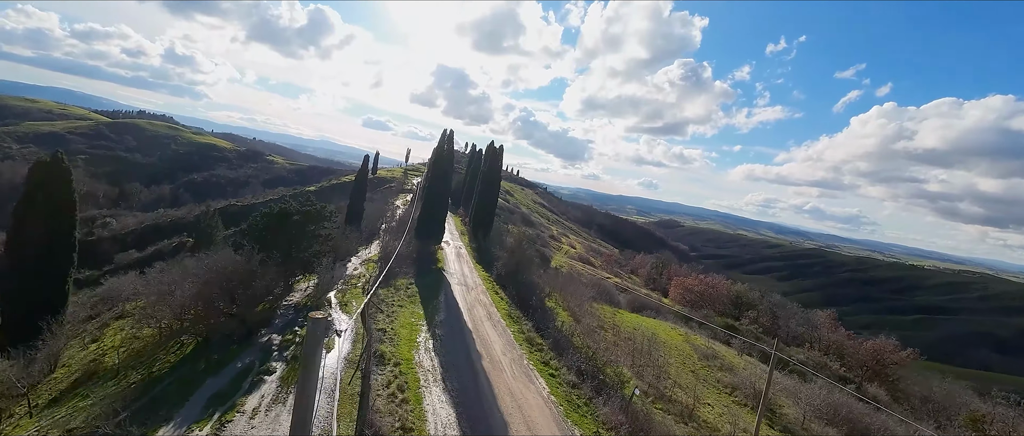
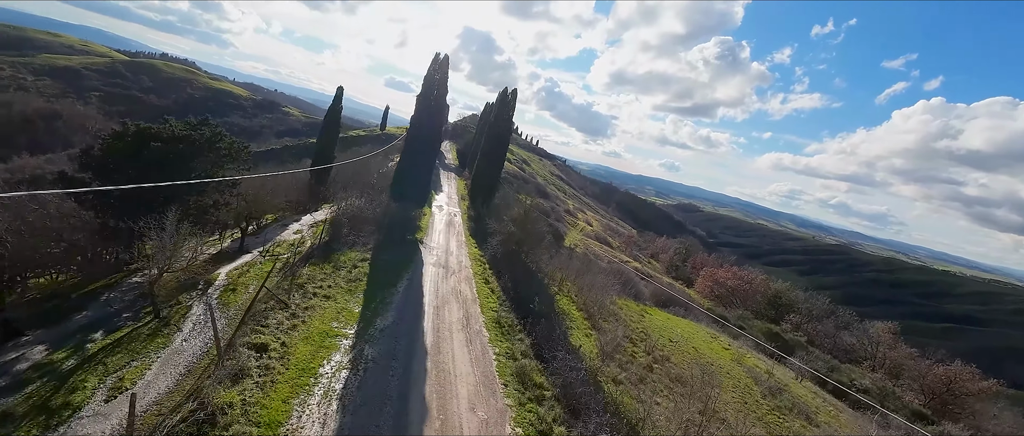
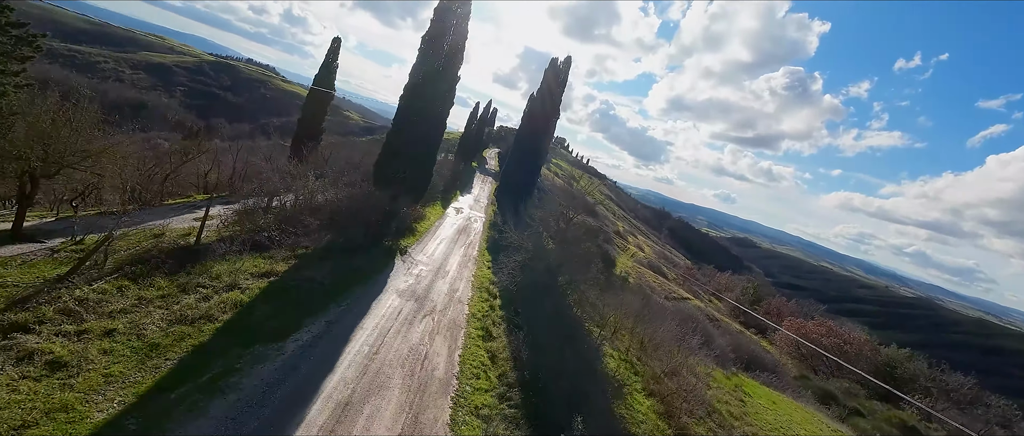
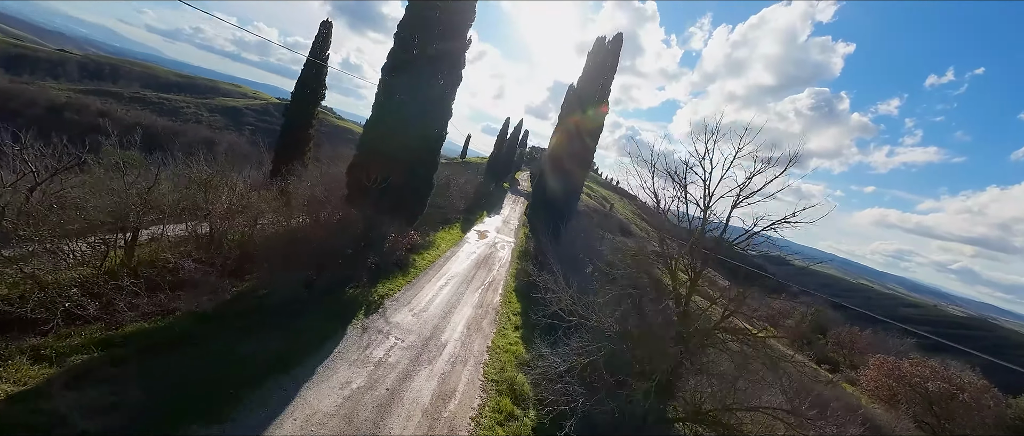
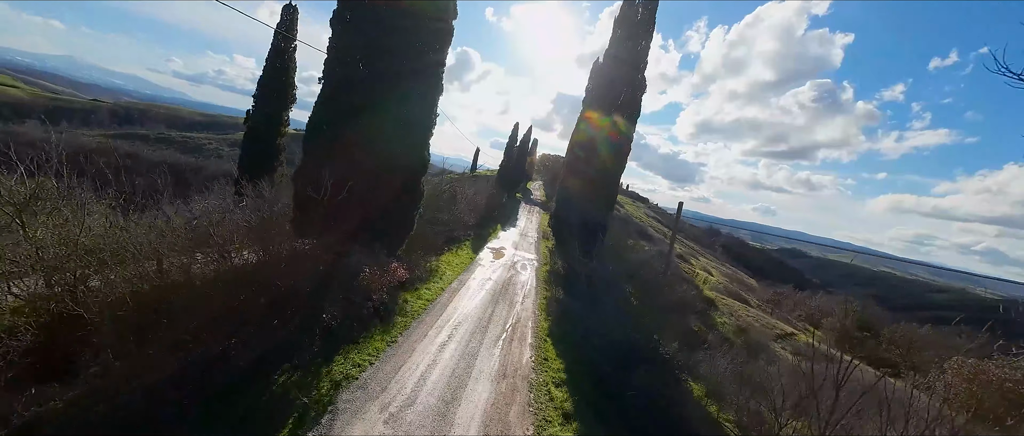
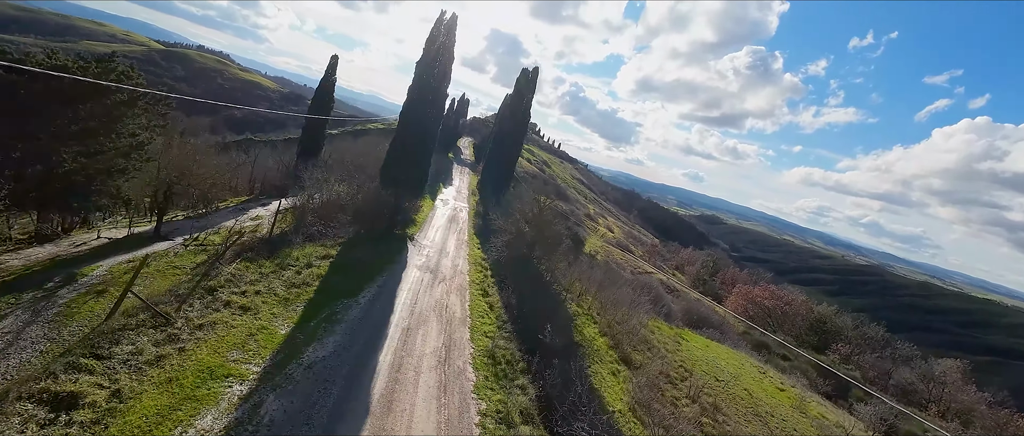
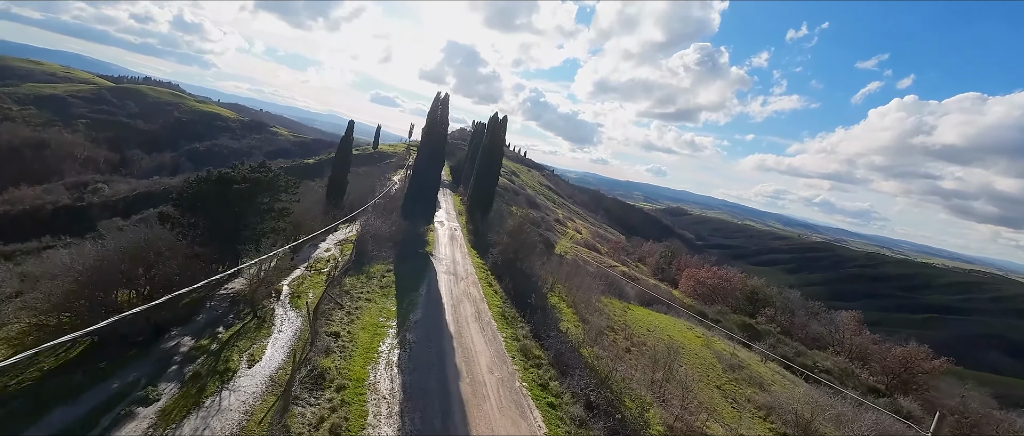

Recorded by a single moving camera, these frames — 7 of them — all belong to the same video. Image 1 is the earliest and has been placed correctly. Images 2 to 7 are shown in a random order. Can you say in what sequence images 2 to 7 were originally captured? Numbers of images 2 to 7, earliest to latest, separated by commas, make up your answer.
7, 2, 6, 3, 4, 5
